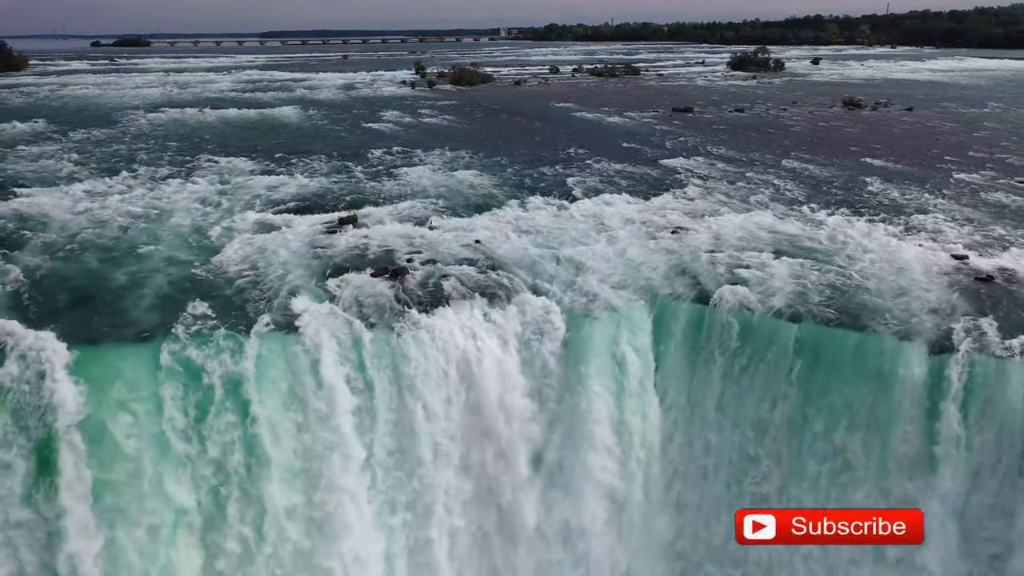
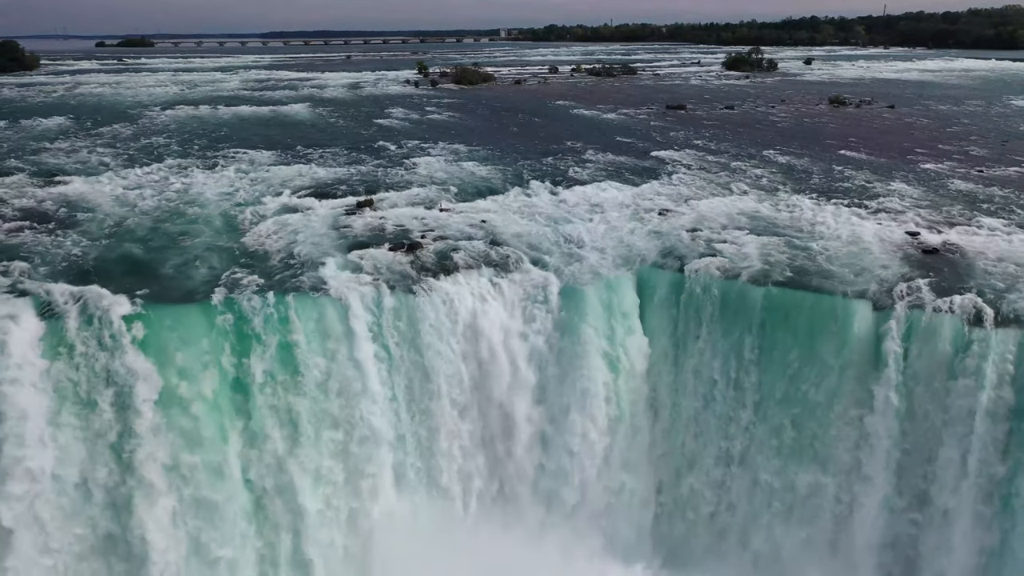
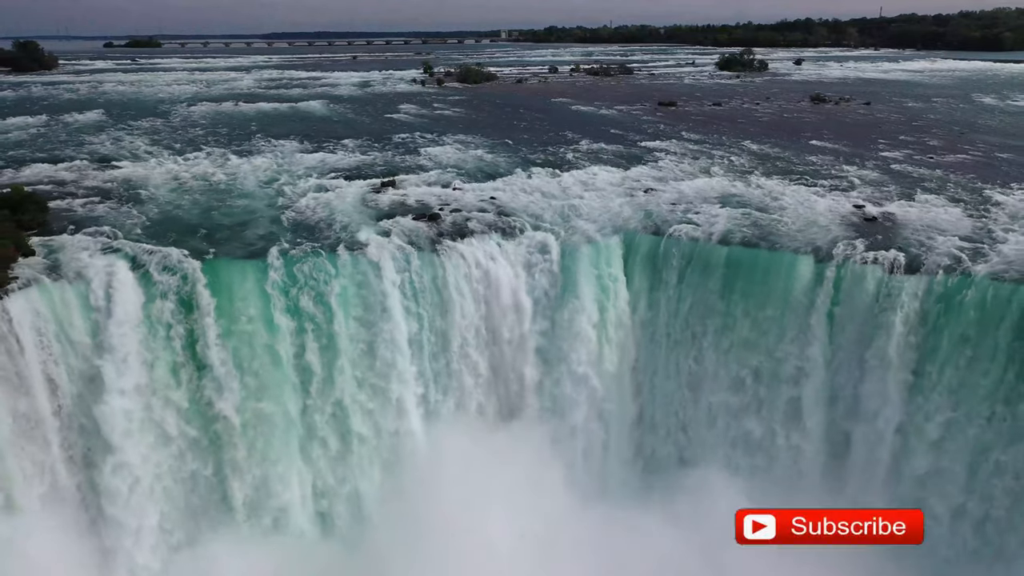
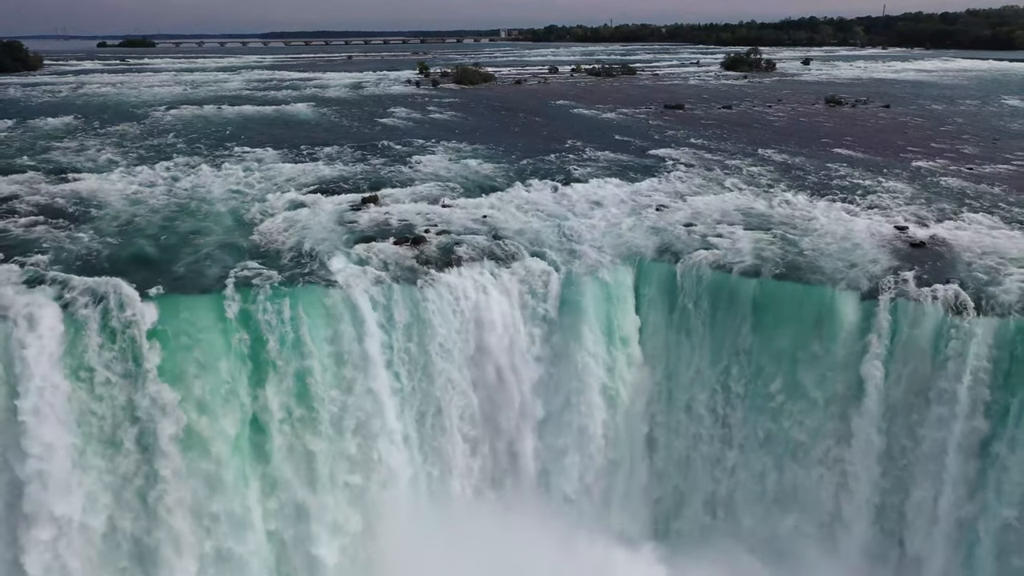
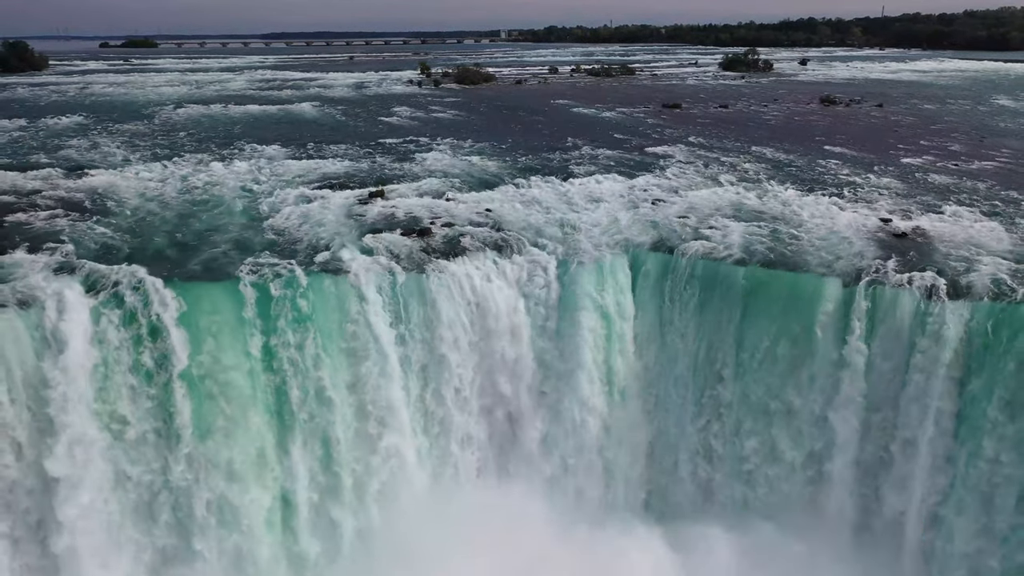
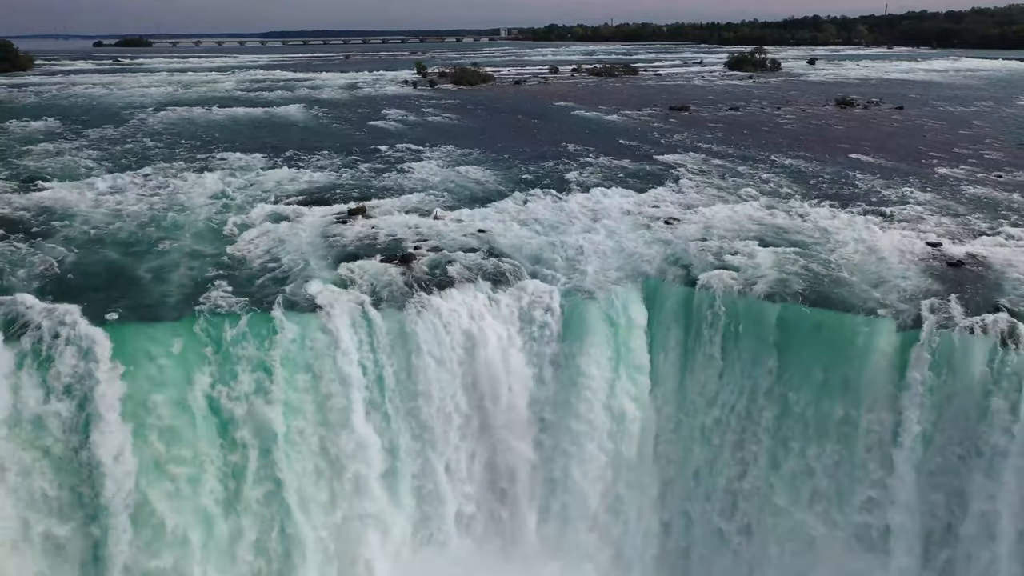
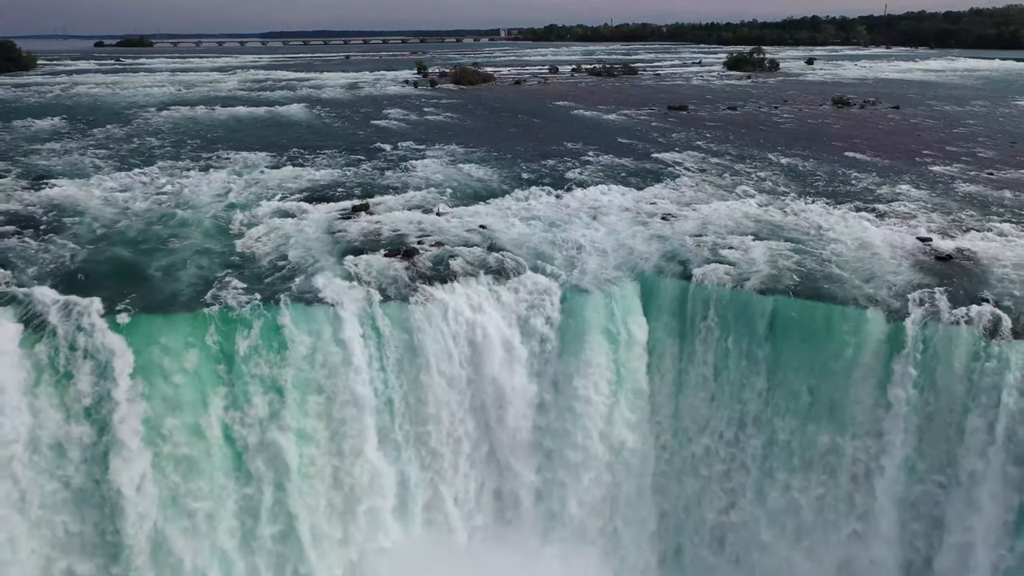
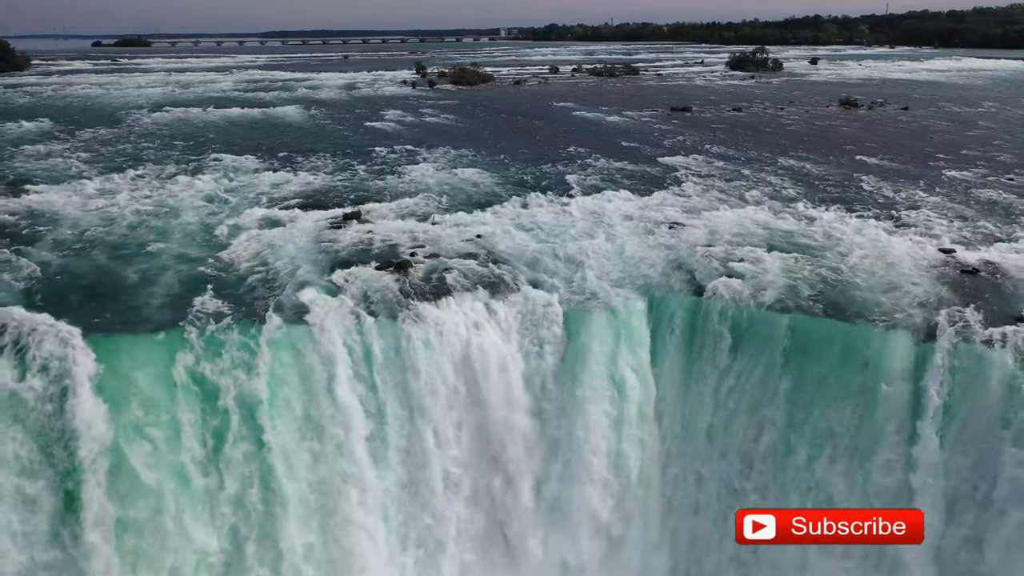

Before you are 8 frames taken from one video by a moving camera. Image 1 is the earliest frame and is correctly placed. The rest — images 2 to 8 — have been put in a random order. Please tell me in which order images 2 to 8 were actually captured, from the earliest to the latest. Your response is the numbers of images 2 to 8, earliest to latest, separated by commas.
8, 6, 7, 2, 4, 5, 3
